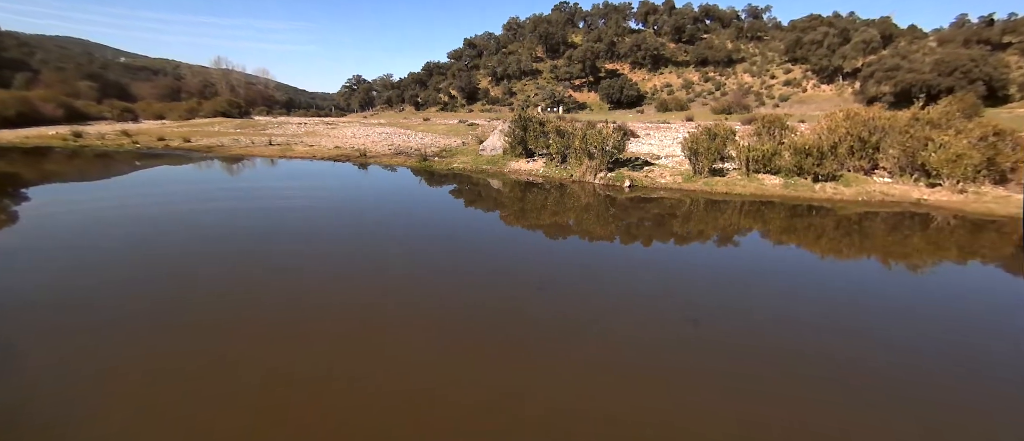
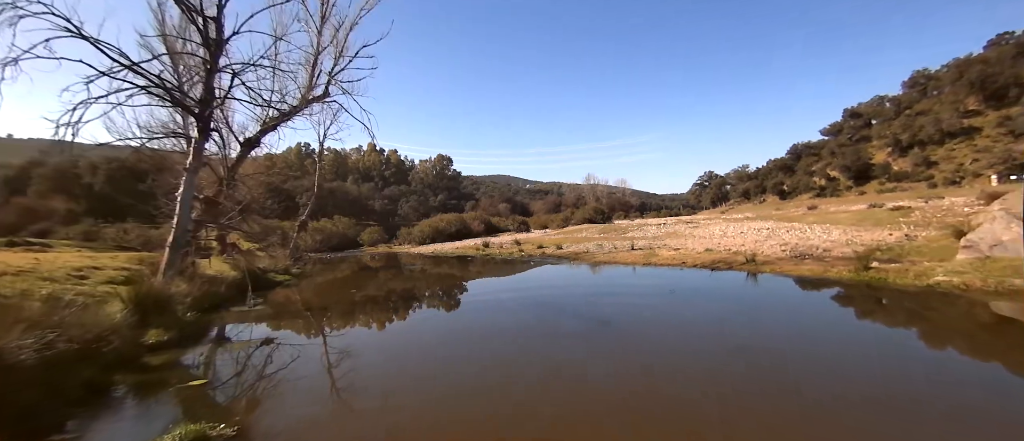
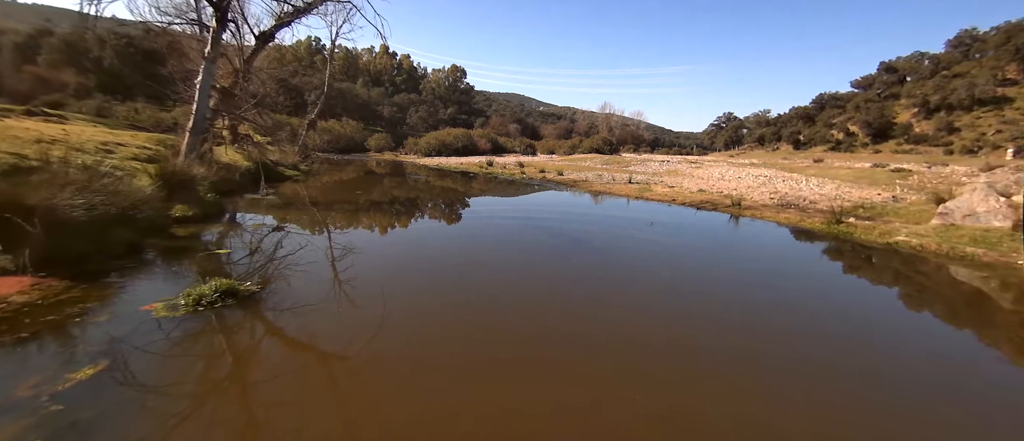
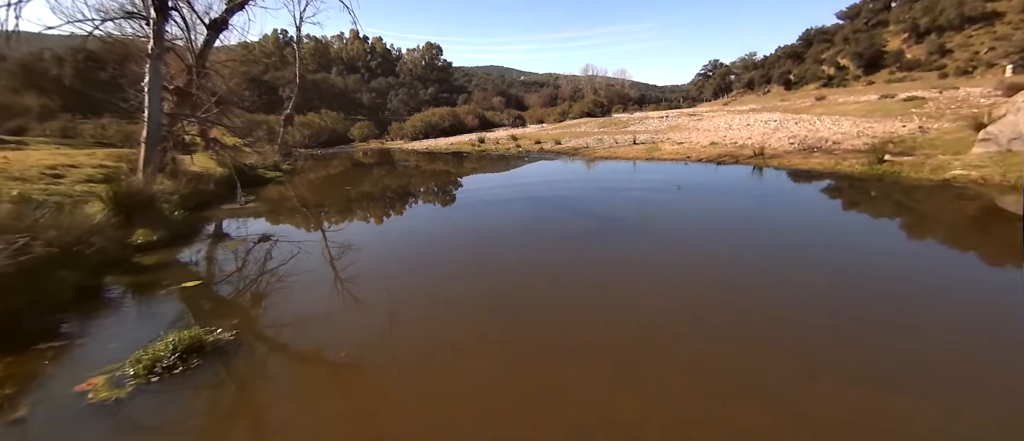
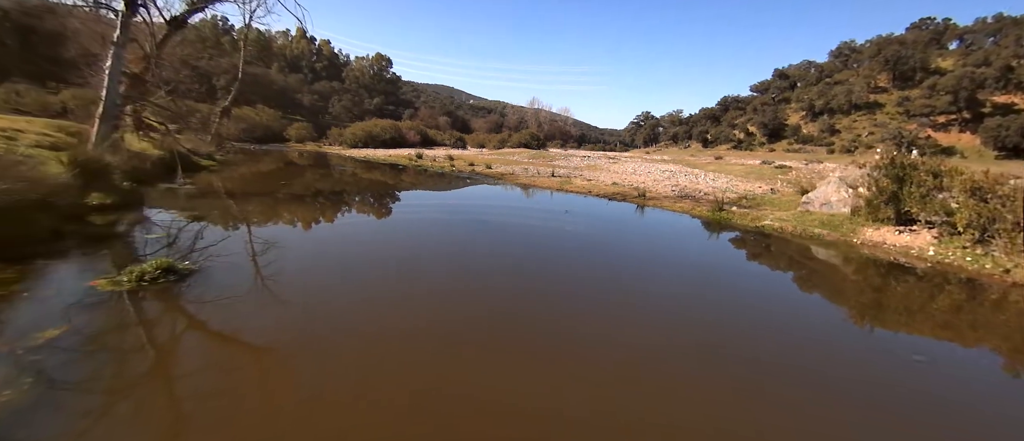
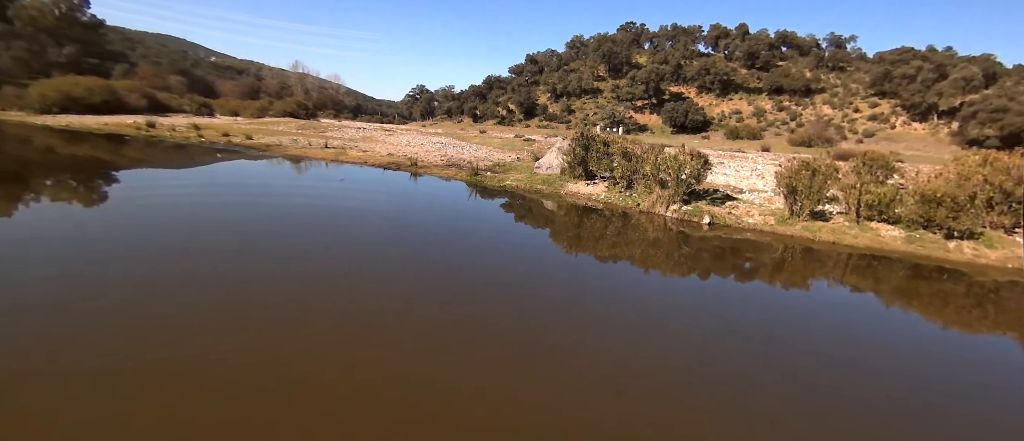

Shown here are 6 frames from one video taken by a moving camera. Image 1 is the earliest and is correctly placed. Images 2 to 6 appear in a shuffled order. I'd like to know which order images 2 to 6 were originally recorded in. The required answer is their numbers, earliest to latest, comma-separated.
6, 5, 3, 2, 4
